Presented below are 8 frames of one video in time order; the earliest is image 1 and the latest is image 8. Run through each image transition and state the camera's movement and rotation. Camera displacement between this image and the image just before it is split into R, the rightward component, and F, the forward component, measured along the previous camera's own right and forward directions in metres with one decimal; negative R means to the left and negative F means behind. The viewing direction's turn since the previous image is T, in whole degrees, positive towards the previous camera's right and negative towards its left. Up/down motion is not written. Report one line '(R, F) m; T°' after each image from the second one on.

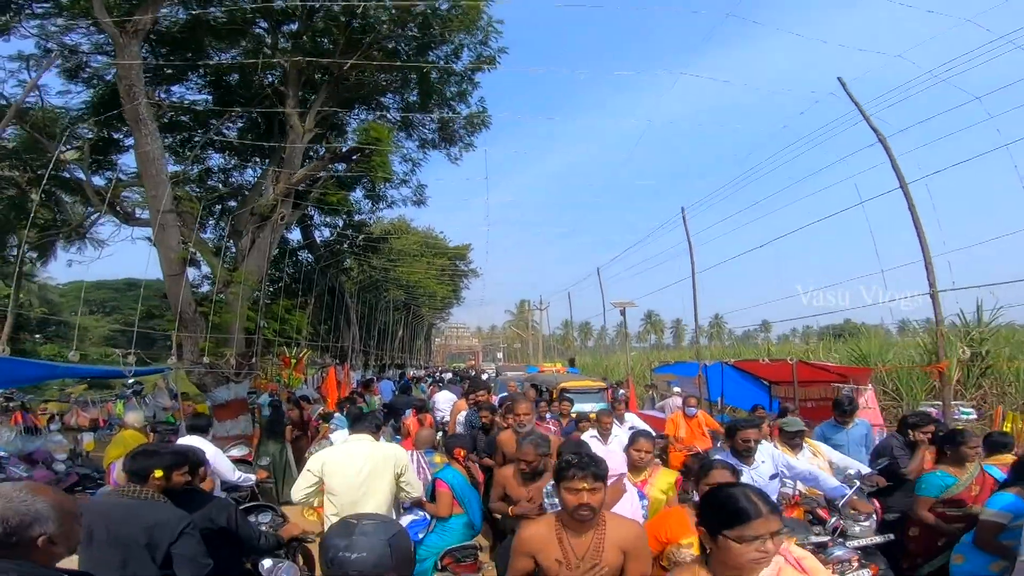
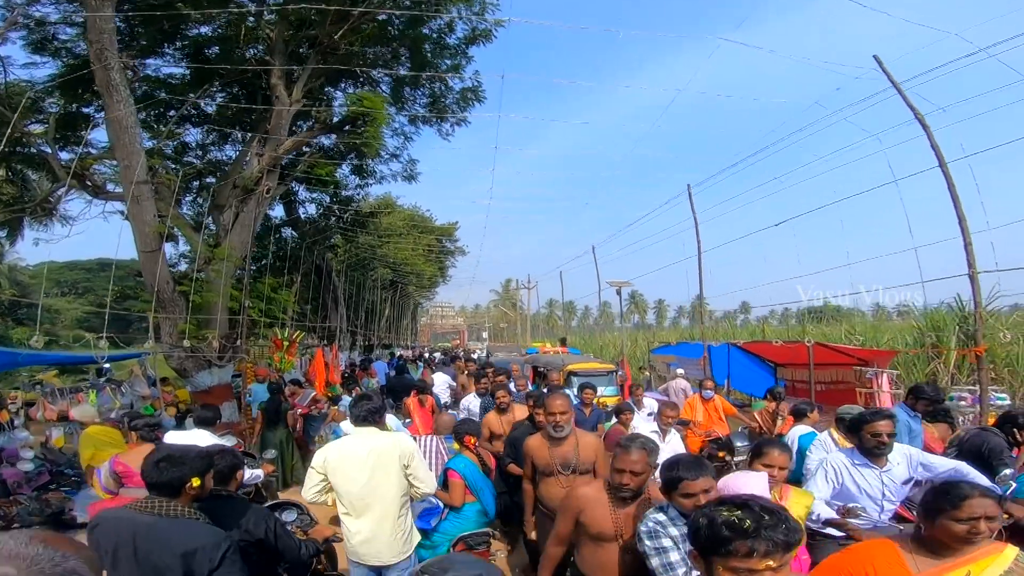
(-0.2, +0.6) m; +1°
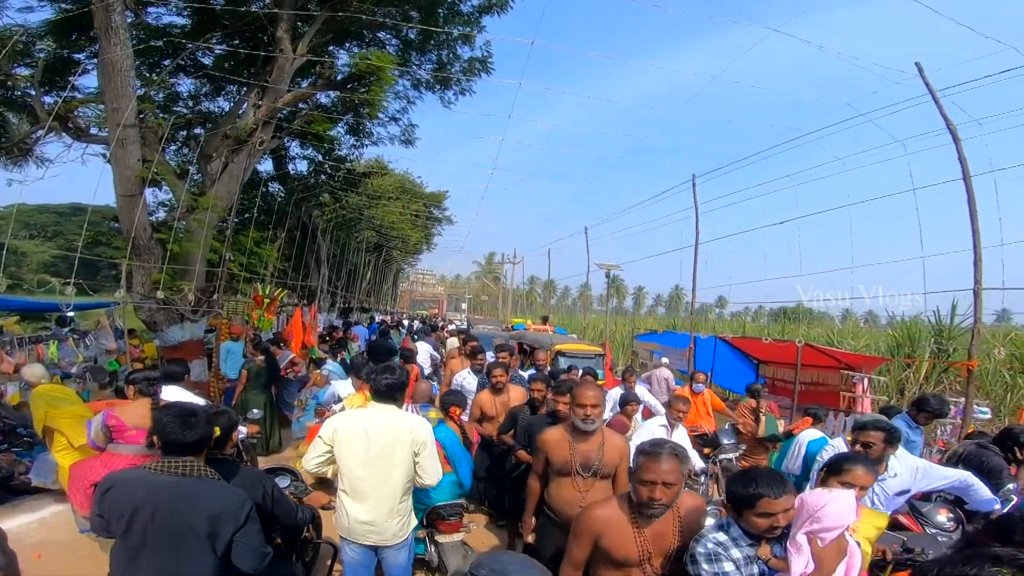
(-0.1, +0.2) m; +2°
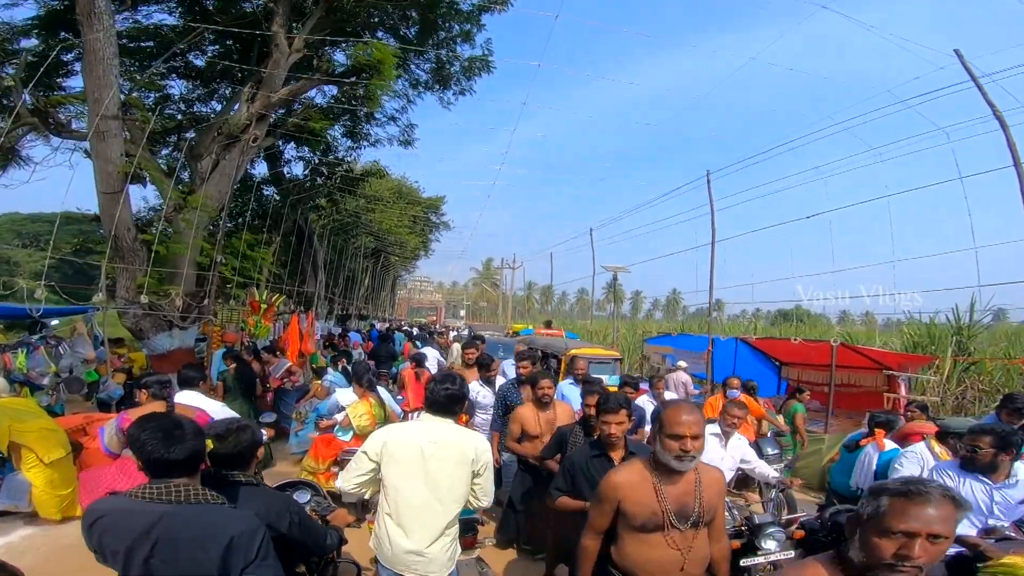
(-0.2, +0.5) m; 0°
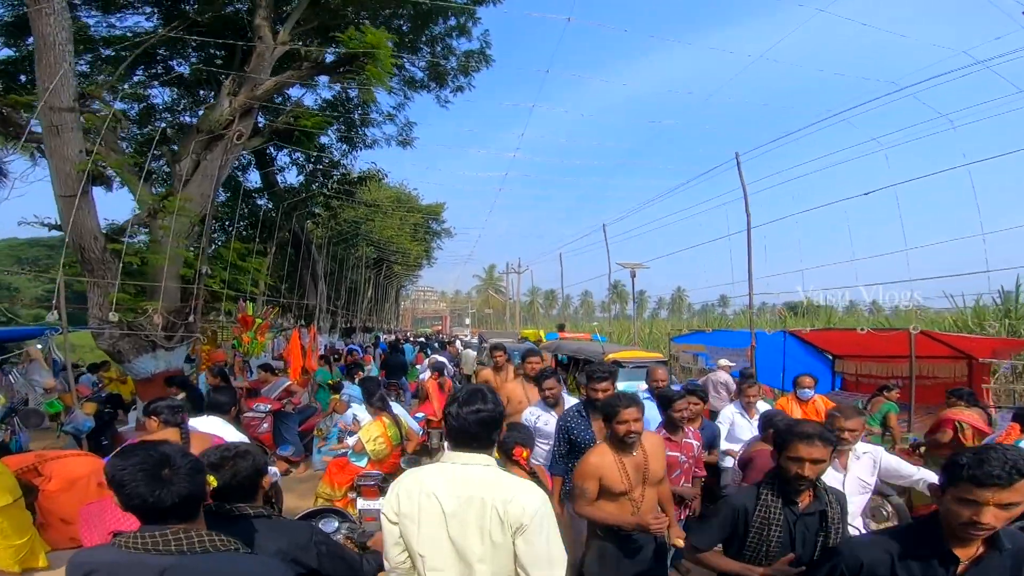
(-0.2, +0.9) m; 0°
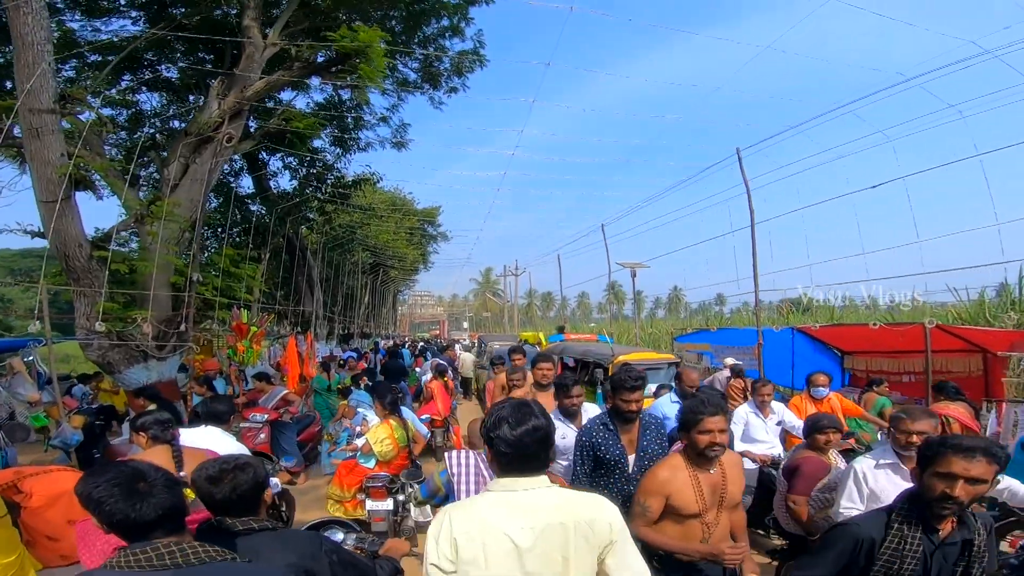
(0.0, +0.2) m; 0°
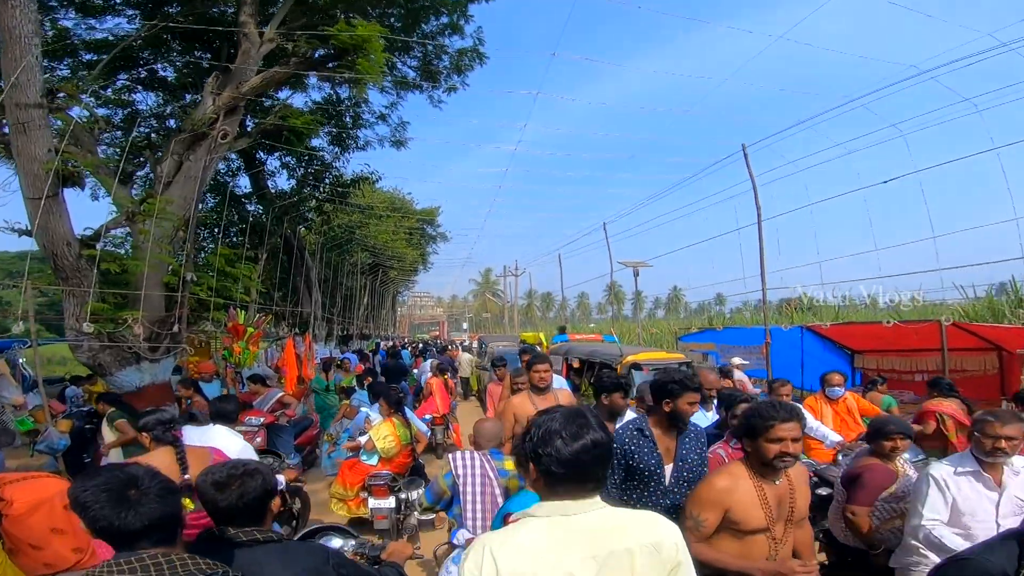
(0.0, +0.2) m; 0°
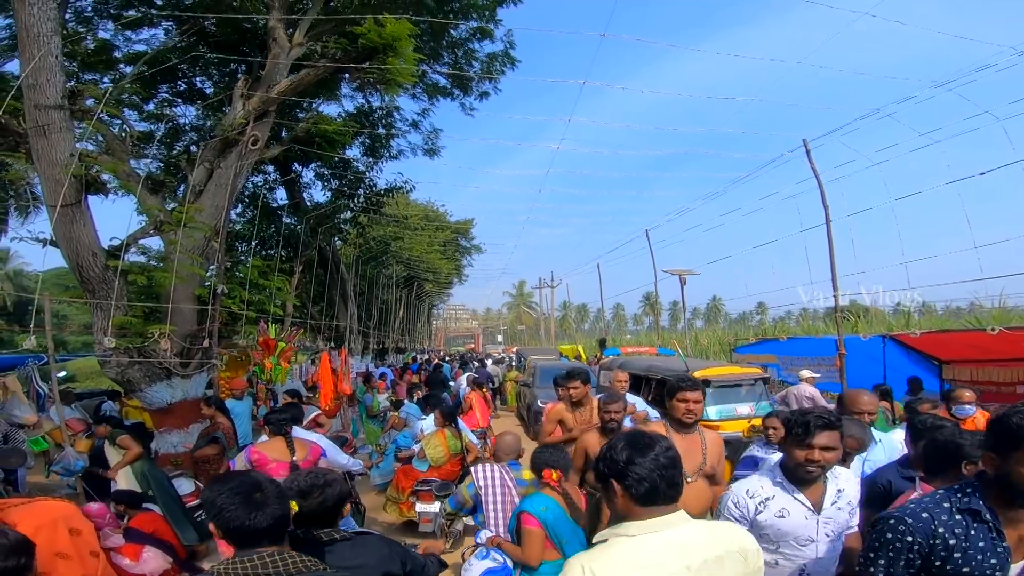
(-0.2, +0.5) m; -3°
